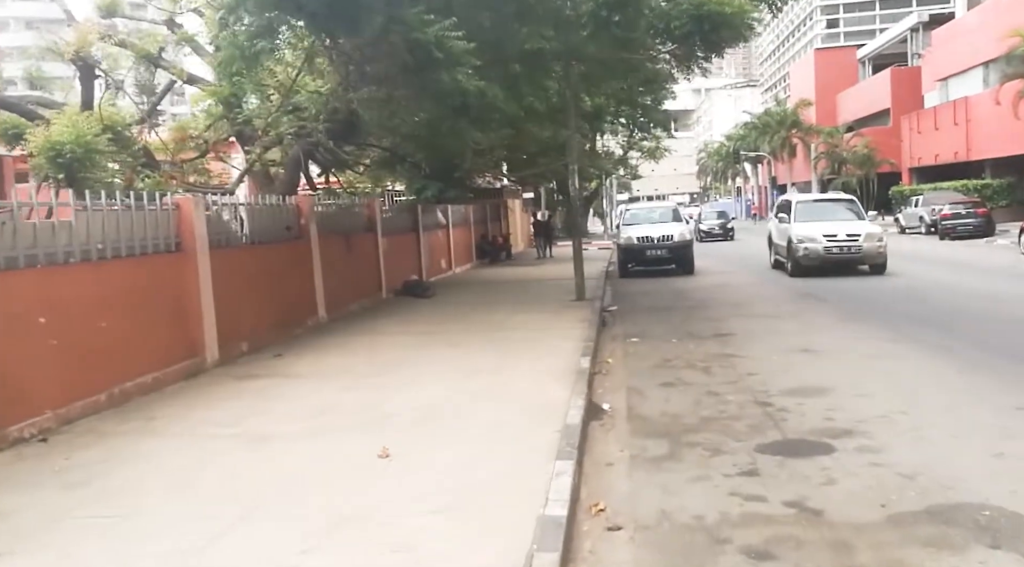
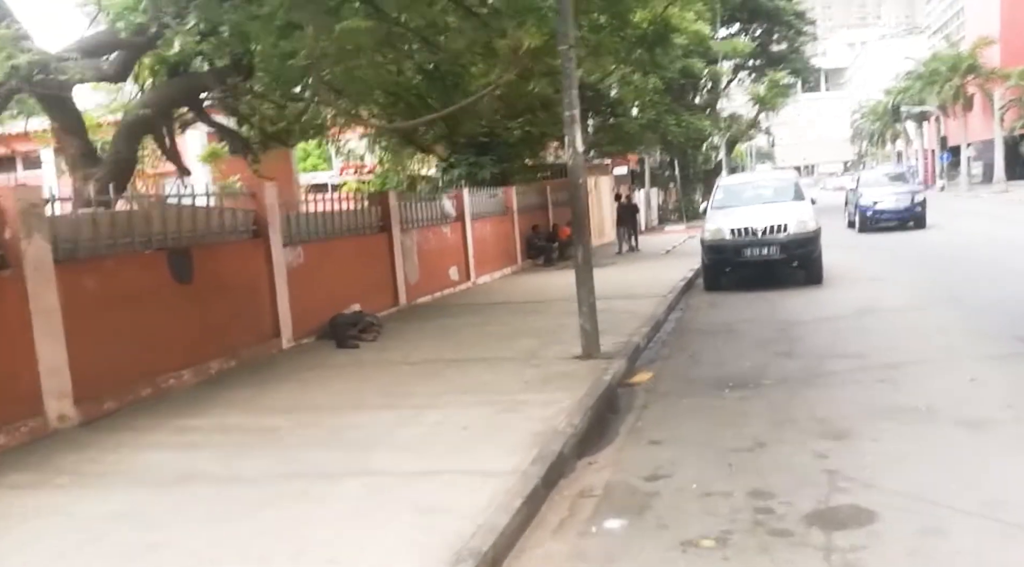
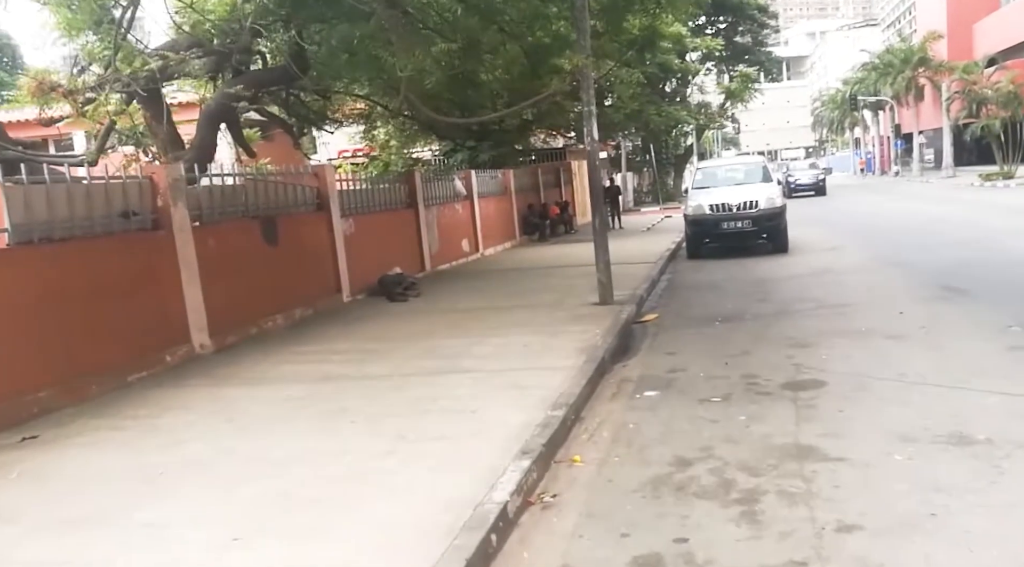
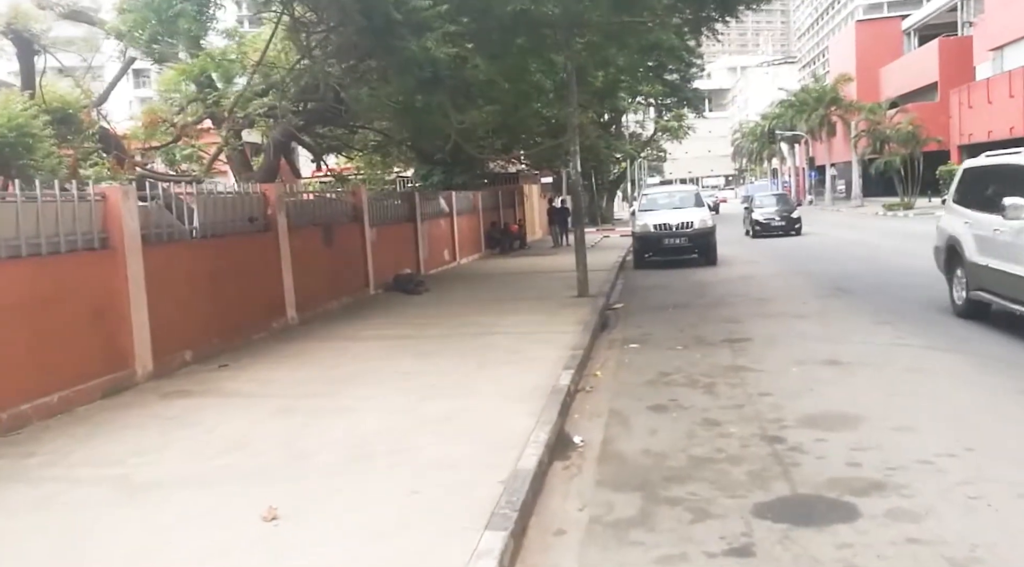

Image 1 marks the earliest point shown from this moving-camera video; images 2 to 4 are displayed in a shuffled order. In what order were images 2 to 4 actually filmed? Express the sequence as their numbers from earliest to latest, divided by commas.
4, 3, 2
